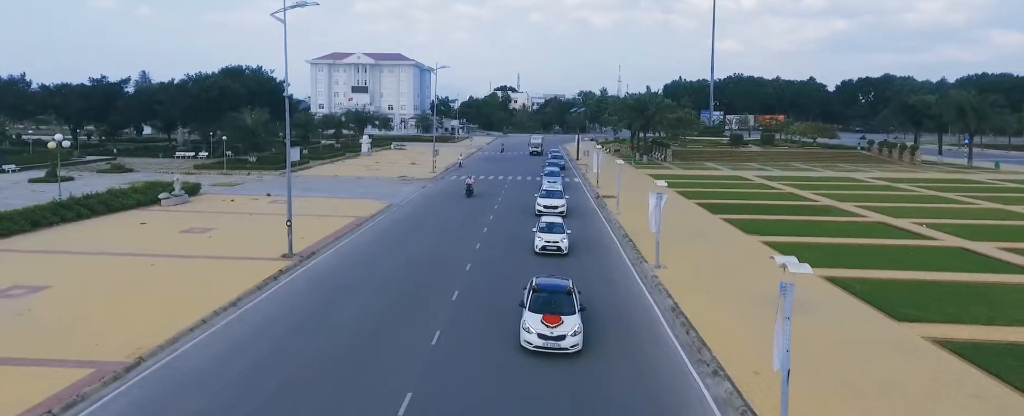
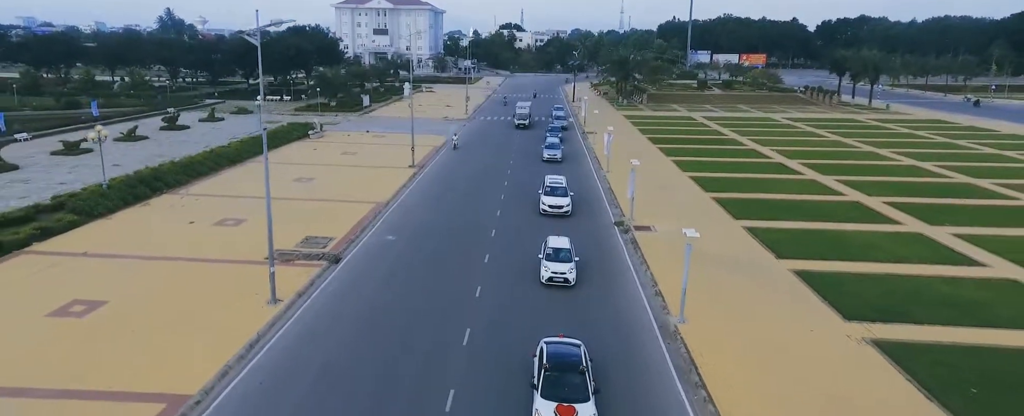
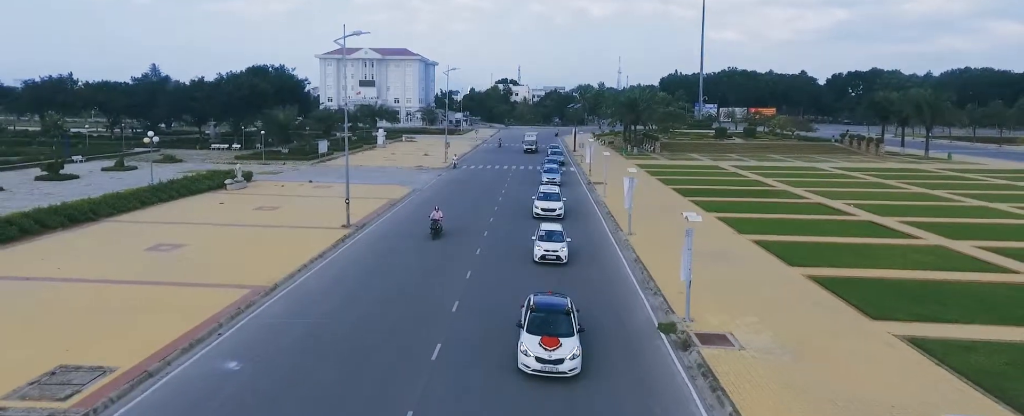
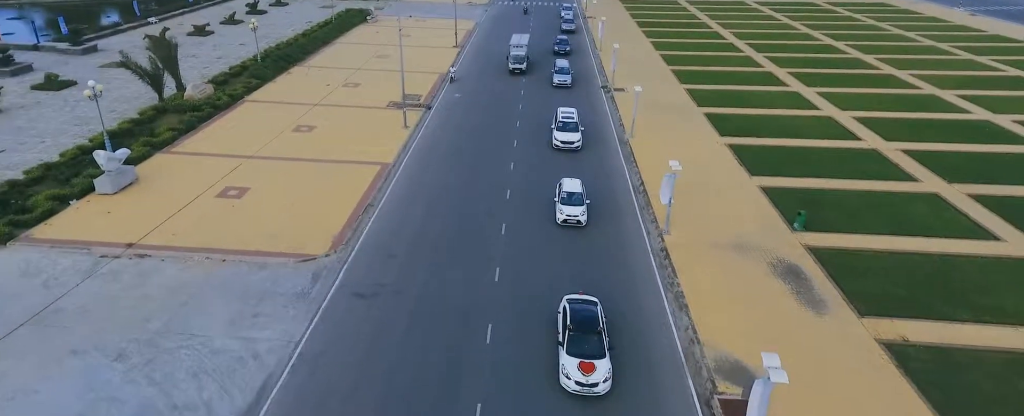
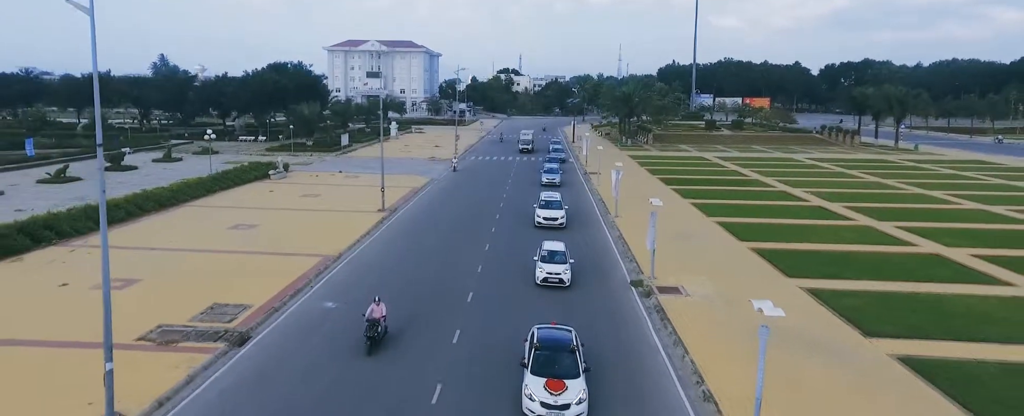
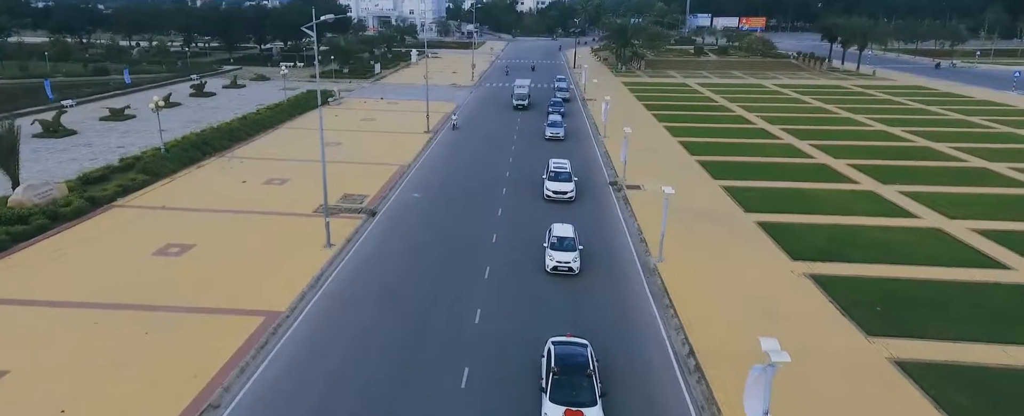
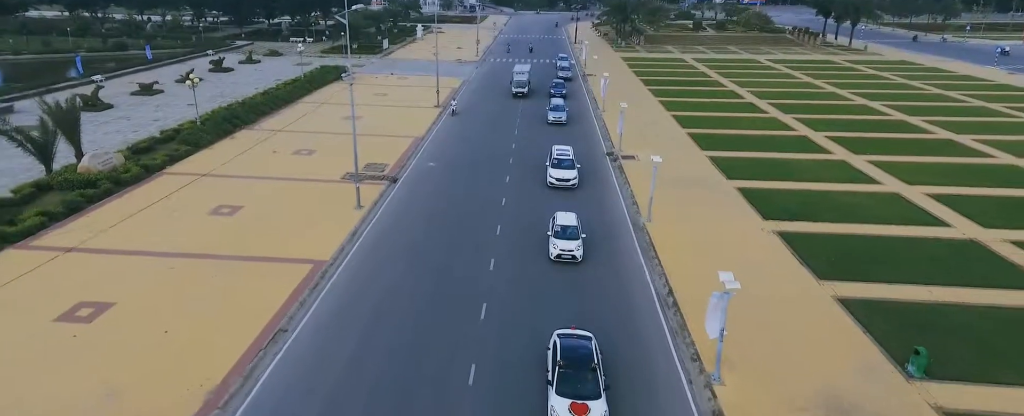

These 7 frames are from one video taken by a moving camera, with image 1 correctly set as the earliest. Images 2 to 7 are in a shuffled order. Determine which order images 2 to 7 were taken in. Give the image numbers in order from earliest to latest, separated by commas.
3, 5, 2, 6, 7, 4
